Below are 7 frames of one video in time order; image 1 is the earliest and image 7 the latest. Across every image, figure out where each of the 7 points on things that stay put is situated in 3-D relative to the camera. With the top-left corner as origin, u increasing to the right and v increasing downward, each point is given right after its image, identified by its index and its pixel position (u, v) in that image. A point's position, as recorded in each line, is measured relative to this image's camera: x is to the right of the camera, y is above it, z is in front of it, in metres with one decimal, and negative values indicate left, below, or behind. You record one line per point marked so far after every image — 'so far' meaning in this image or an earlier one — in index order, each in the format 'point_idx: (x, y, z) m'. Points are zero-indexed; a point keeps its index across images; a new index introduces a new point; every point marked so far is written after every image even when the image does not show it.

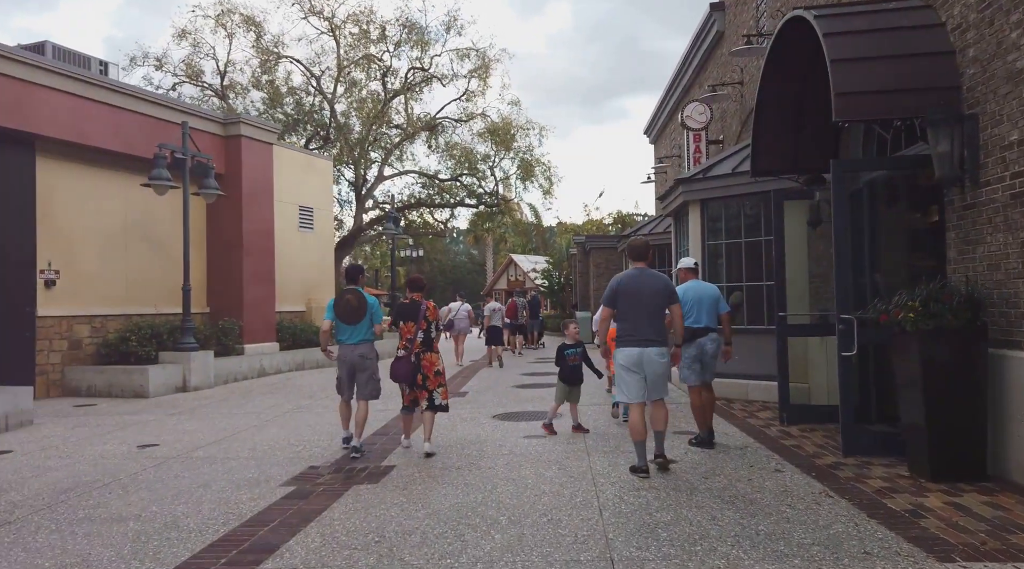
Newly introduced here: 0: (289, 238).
0: (-5.1, +1.1, +16.7) m
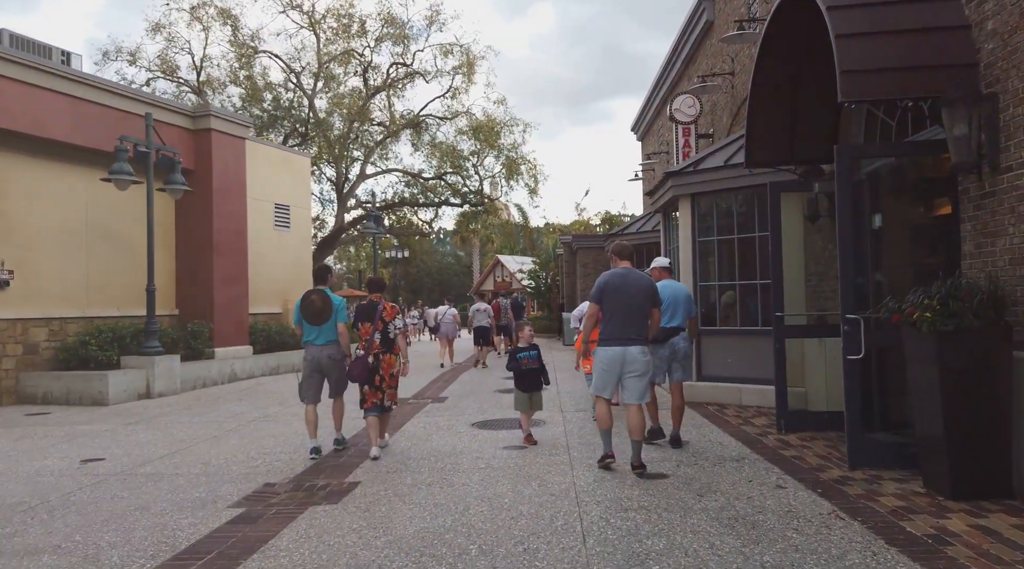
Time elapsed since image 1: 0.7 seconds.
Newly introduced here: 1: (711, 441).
0: (-5.5, +1.1, +16.1) m
1: (+1.8, -1.4, +6.6) m
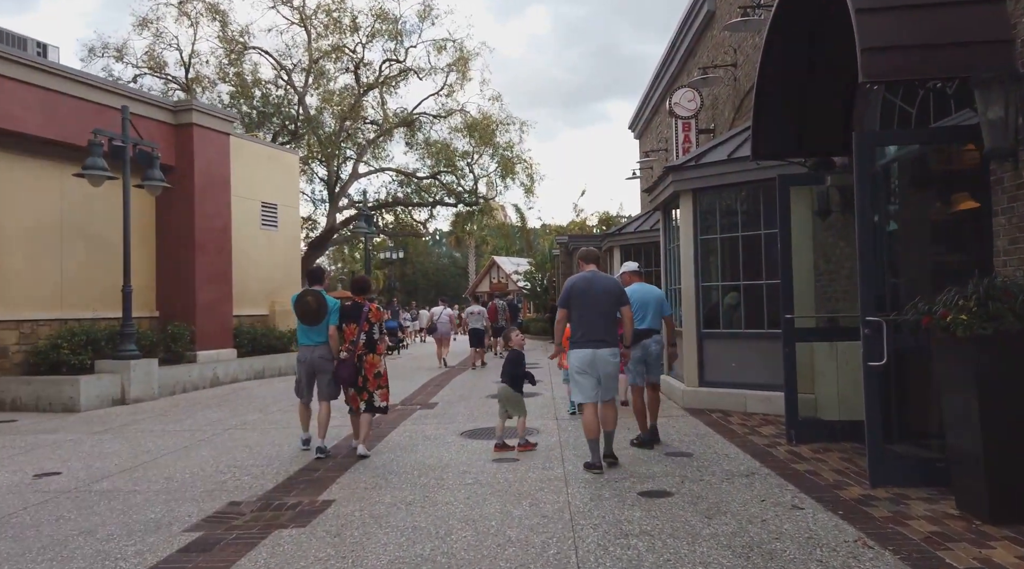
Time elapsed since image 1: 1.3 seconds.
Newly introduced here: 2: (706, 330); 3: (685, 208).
0: (-5.6, +1.0, +15.6) m
1: (+1.7, -1.4, +6.1) m
2: (+2.3, -0.5, +8.7) m
3: (+2.1, +0.9, +8.9) m
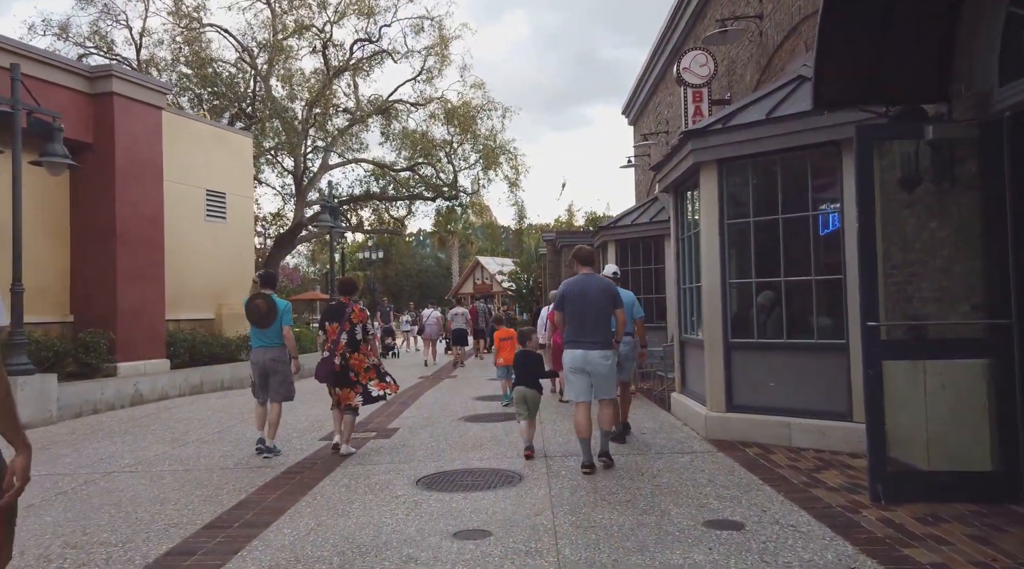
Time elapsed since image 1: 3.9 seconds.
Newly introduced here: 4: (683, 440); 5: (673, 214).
0: (-6.0, +1.0, +13.6) m
1: (+1.5, -1.4, +4.2) m
2: (+2.1, -0.5, +6.9) m
3: (+1.9, +1.0, +7.0) m
4: (+1.6, -1.5, +6.9) m
5: (+1.9, +0.8, +8.6) m
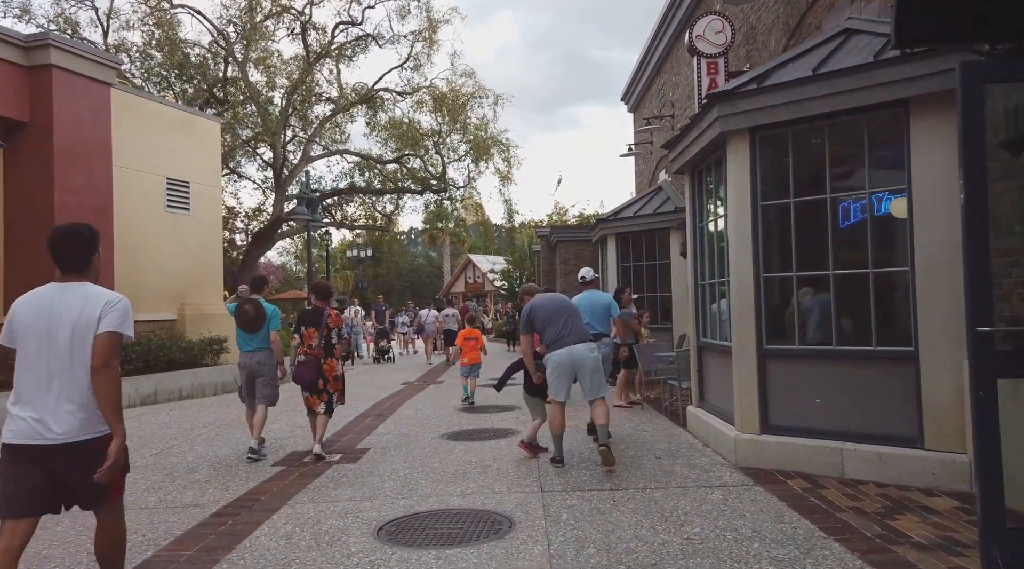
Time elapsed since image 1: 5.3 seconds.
0: (-6.1, +1.1, +12.3) m
1: (+1.5, -1.3, +3.0) m
2: (+2.0, -0.5, +5.7) m
3: (+1.8, +1.0, +5.8) m
4: (+1.5, -1.4, +5.7) m
5: (+1.8, +0.9, +7.4) m
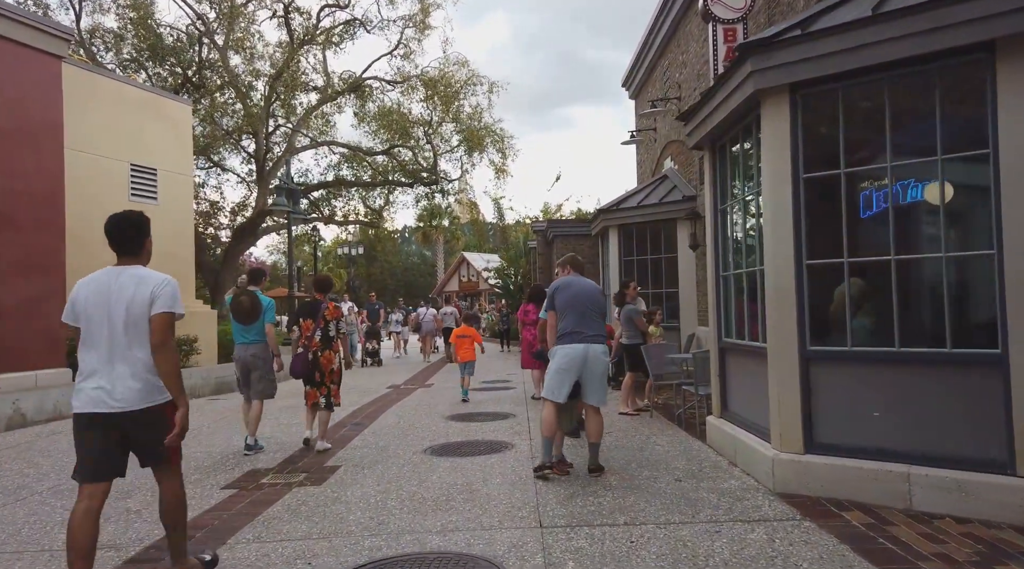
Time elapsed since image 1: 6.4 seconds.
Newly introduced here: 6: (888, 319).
0: (-6.2, +1.2, +11.3) m
1: (+1.5, -1.3, +2.1) m
2: (+2.0, -0.4, +4.7) m
3: (+1.7, +1.1, +4.9) m
4: (+1.5, -1.4, +4.7) m
5: (+1.7, +1.0, +6.5) m
6: (+2.3, -0.2, +4.5) m
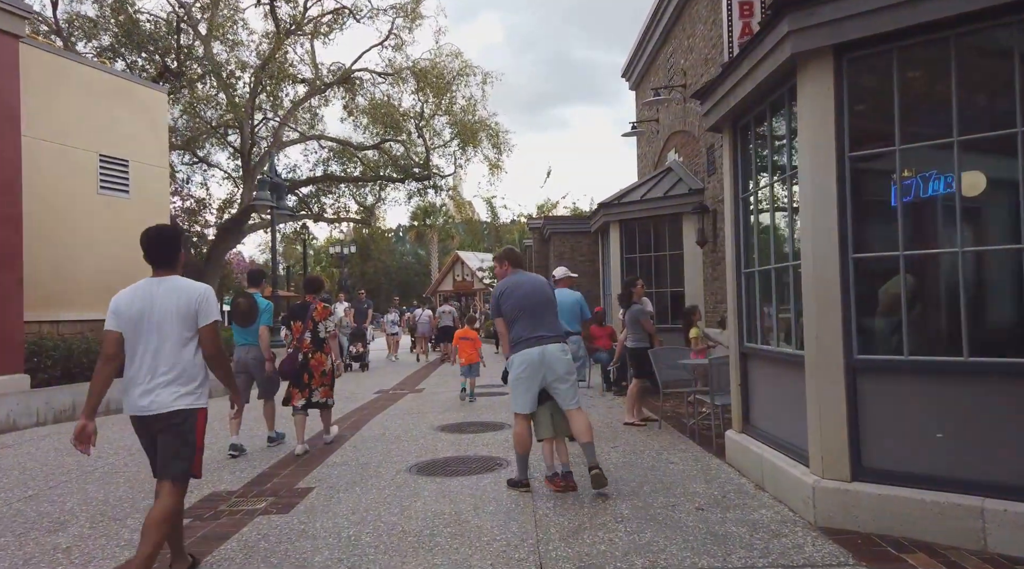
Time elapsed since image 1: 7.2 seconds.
0: (-6.3, +1.2, +10.5) m
1: (+1.4, -1.3, +1.4) m
2: (+1.9, -0.4, +4.0) m
3: (+1.7, +1.1, +4.2) m
4: (+1.5, -1.3, +4.0) m
5: (+1.7, +1.0, +5.8) m
6: (+2.3, -0.2, +3.8) m
